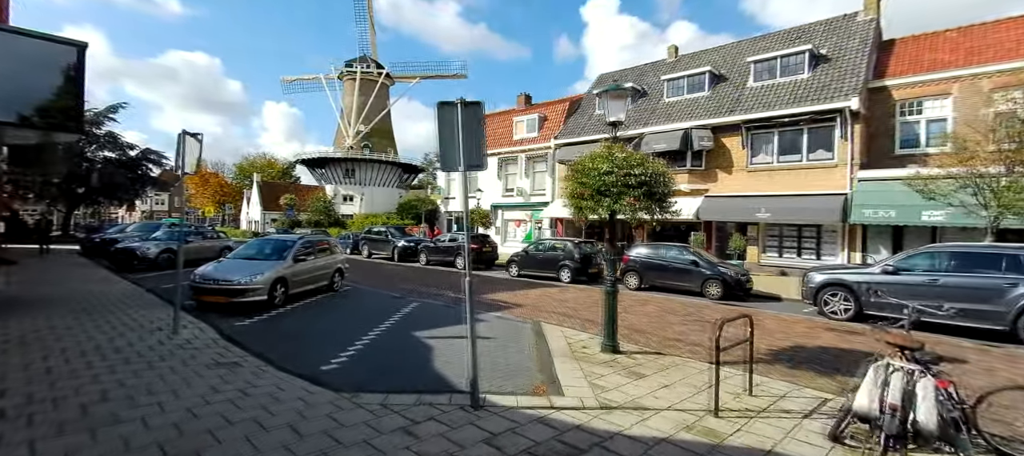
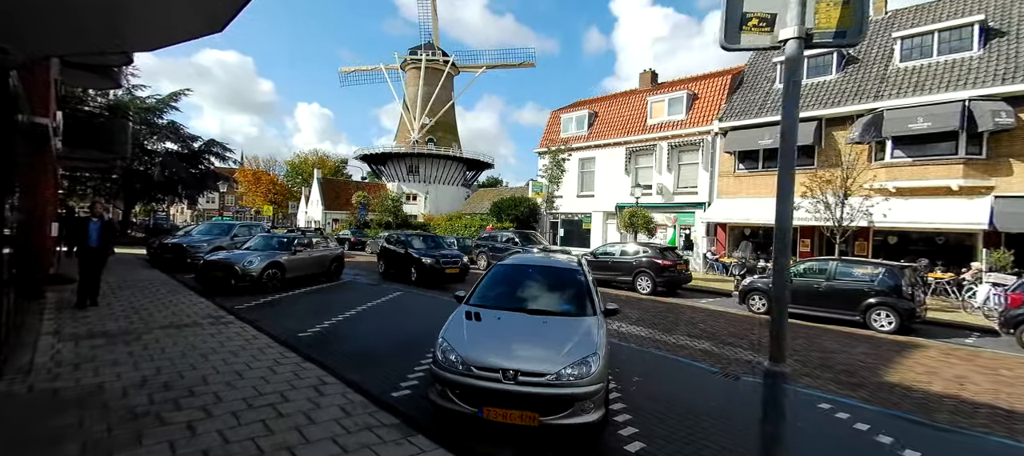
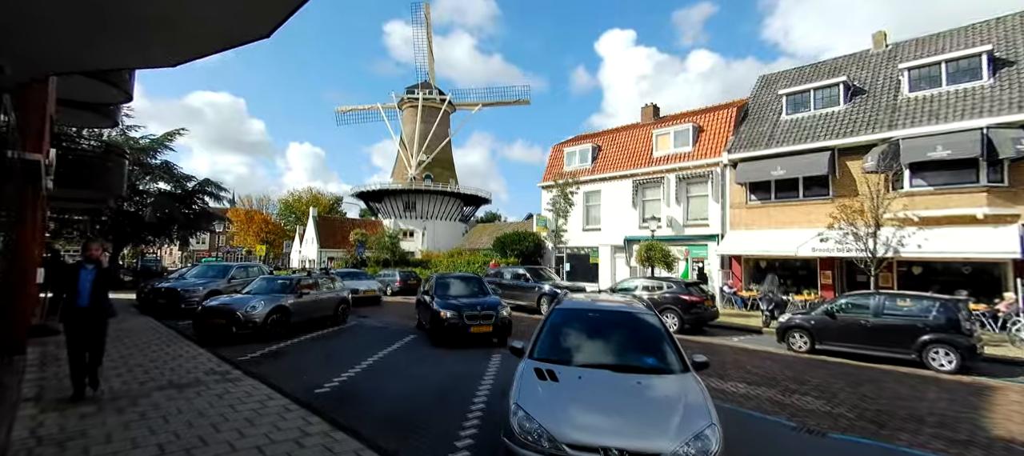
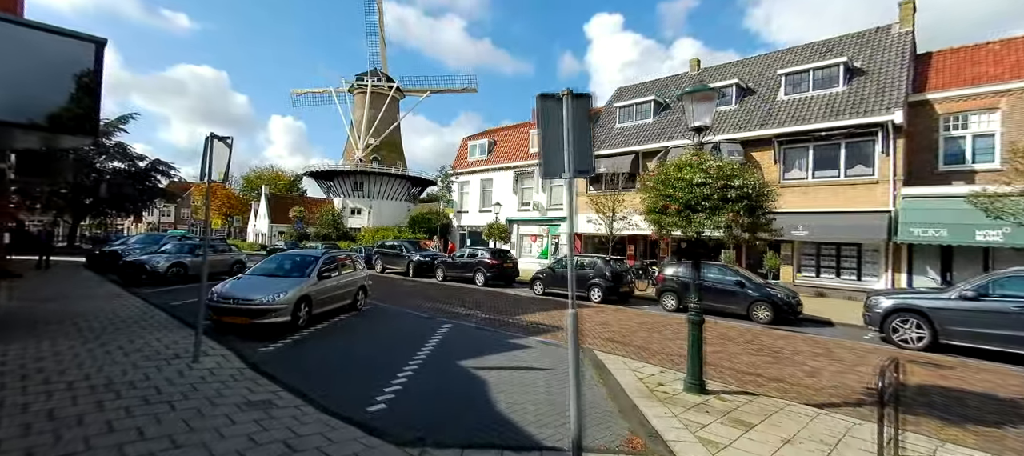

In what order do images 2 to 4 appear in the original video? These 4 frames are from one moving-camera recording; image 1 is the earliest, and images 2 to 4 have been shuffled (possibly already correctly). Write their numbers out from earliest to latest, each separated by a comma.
4, 2, 3
